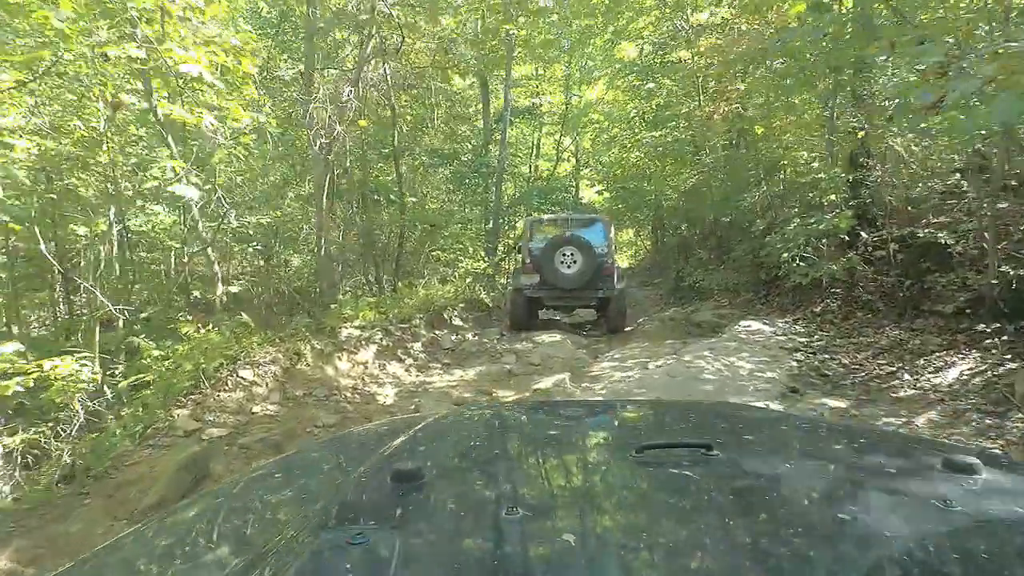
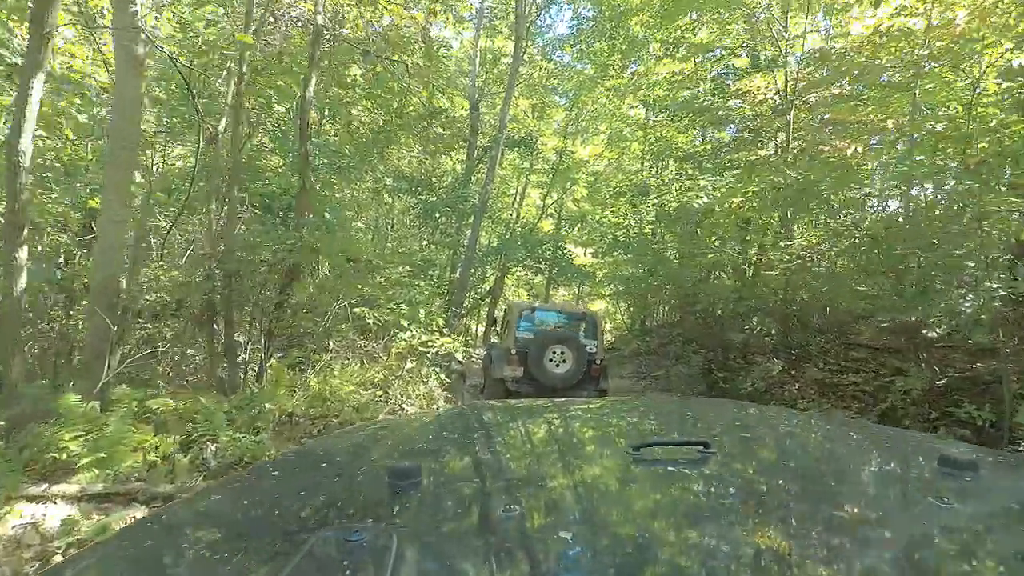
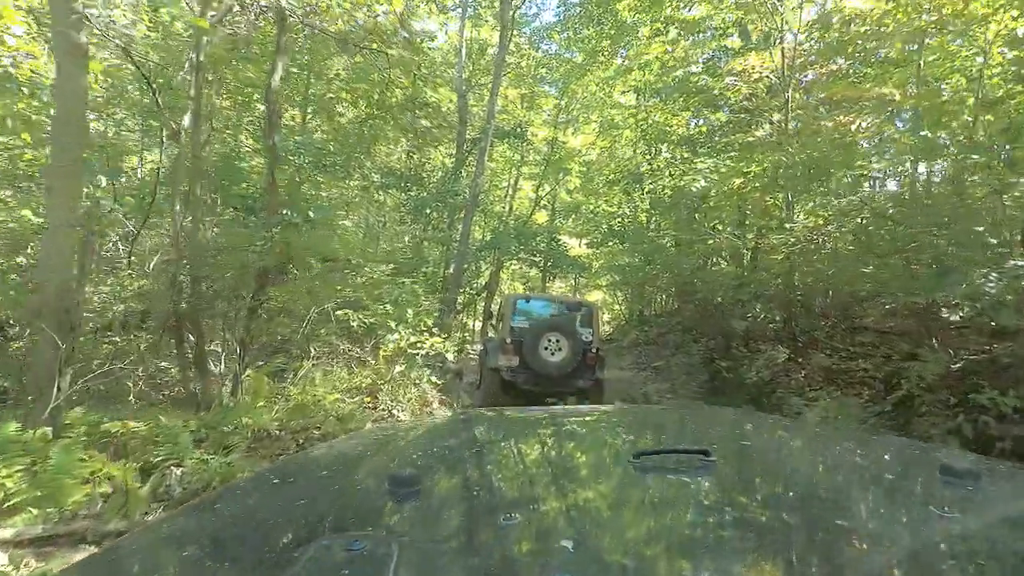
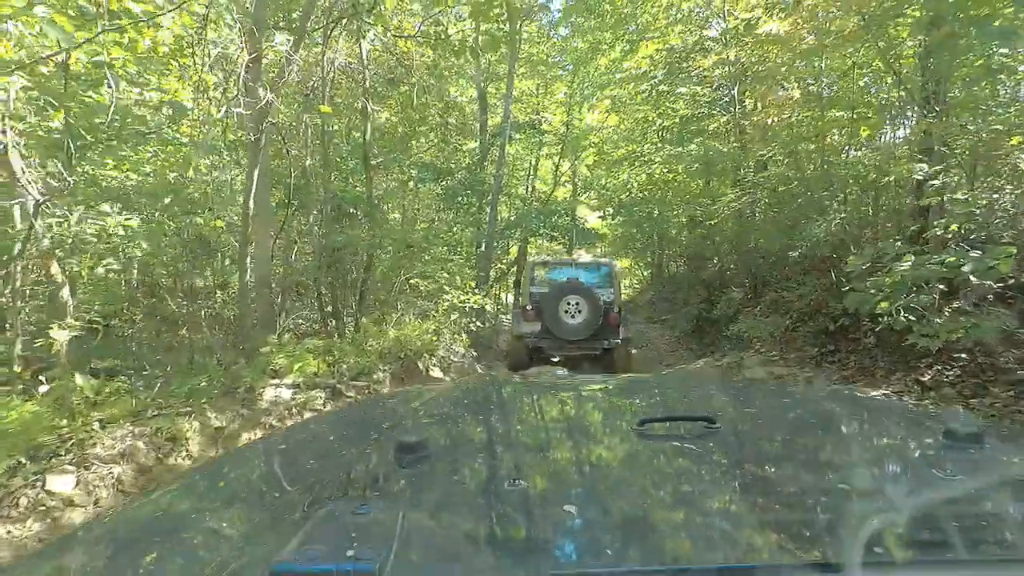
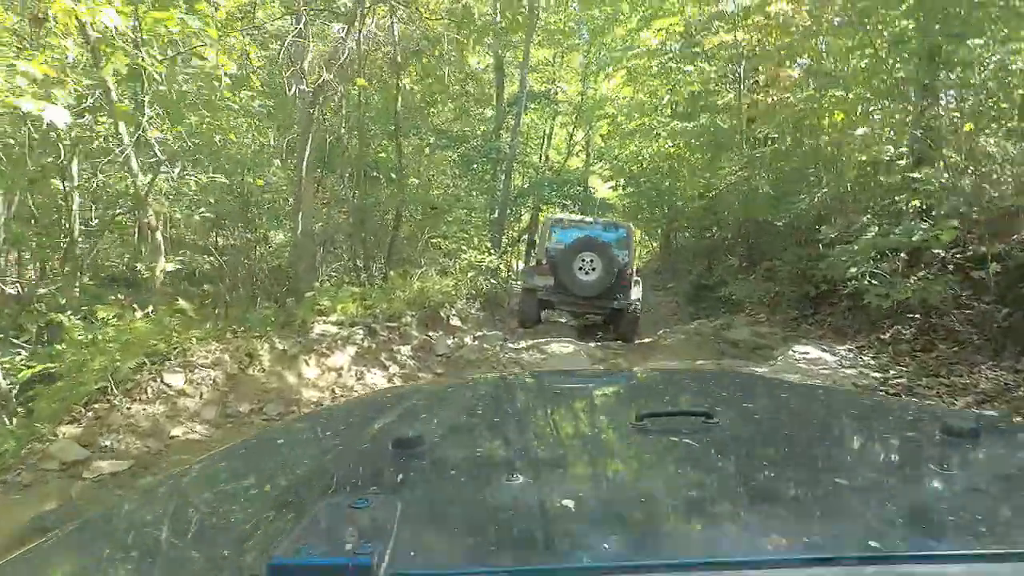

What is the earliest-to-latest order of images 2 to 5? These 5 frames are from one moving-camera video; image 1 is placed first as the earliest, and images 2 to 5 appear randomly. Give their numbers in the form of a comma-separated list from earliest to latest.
5, 4, 2, 3
